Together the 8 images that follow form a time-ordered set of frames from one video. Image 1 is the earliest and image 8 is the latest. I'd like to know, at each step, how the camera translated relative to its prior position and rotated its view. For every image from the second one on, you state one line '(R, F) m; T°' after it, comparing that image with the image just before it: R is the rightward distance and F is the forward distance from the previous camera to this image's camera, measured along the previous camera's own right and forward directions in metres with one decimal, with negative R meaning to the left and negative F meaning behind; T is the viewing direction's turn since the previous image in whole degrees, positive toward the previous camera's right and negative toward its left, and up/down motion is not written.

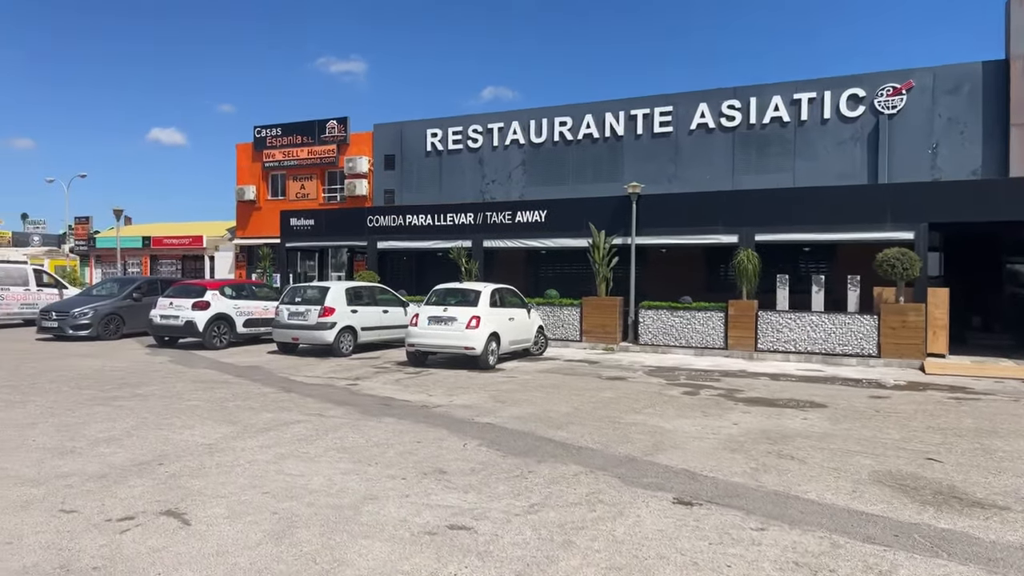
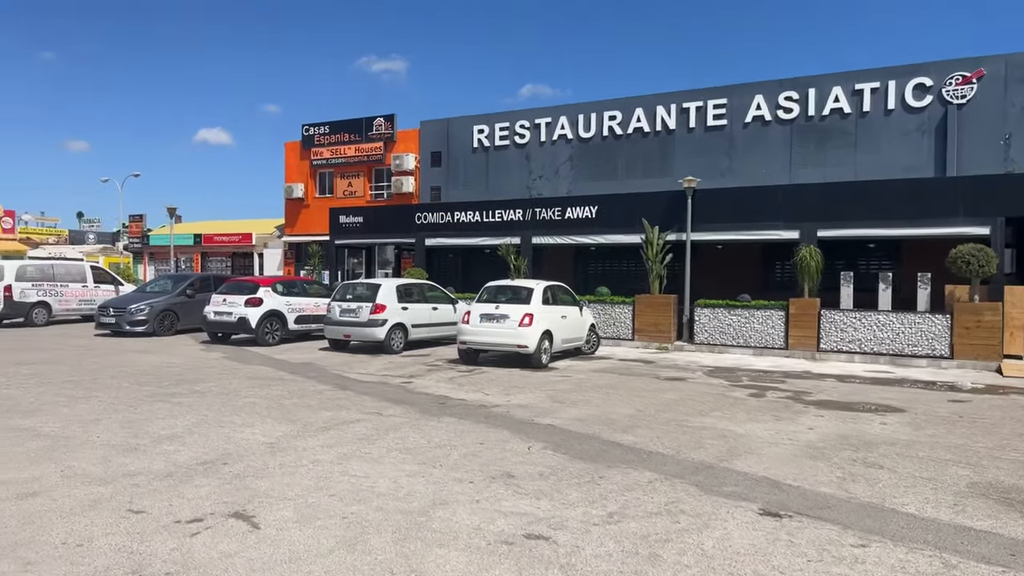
(-0.3, +0.2) m; -3°
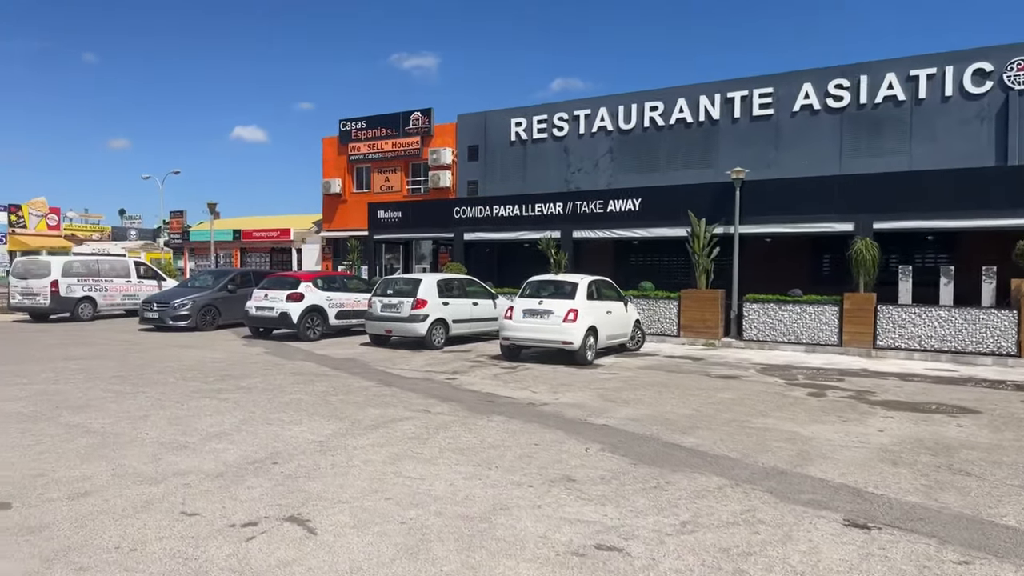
(-0.2, +0.3) m; -3°
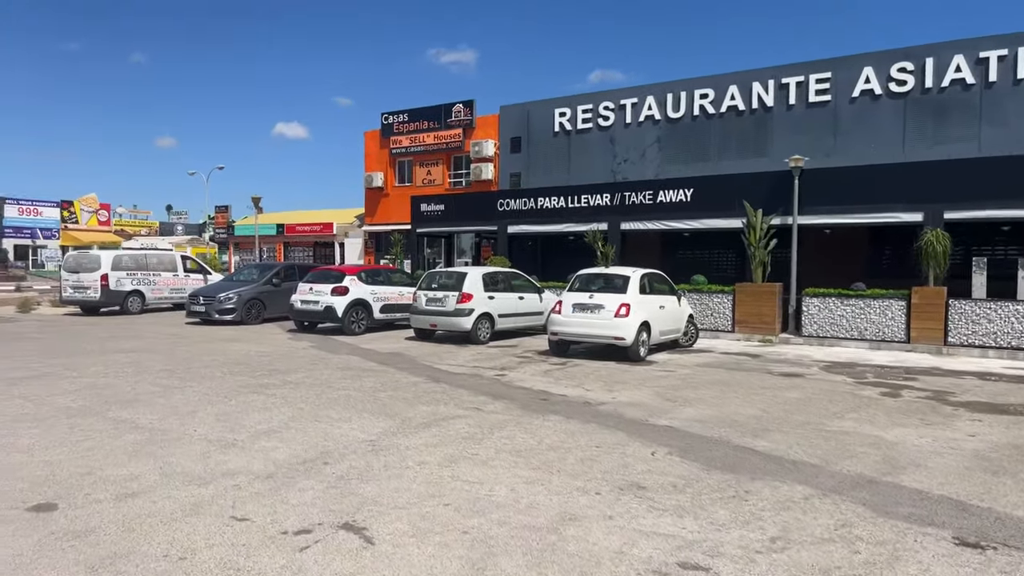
(-0.2, +0.4) m; -3°
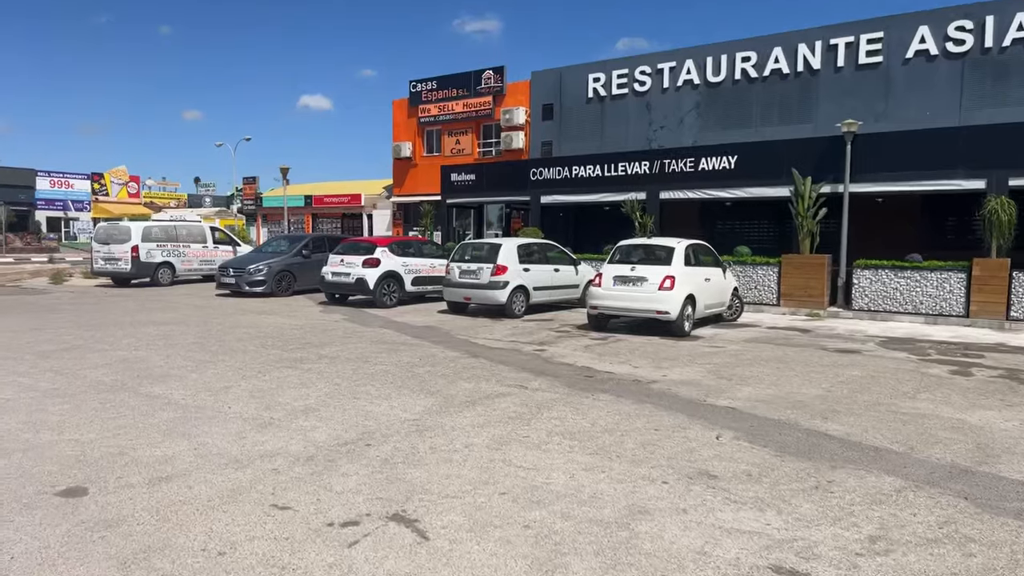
(-0.2, +0.5) m; -2°
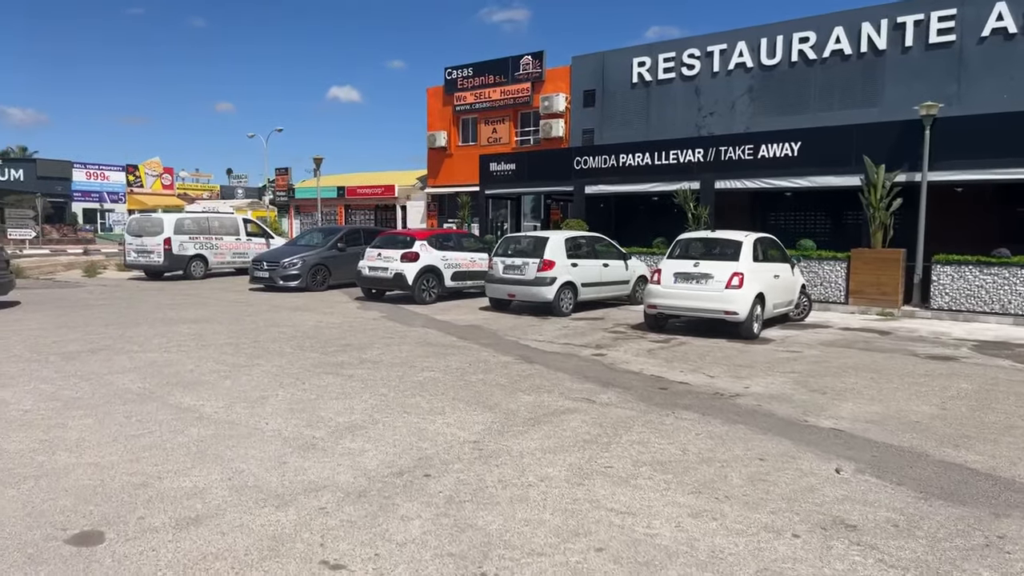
(-0.4, +0.8) m; -2°
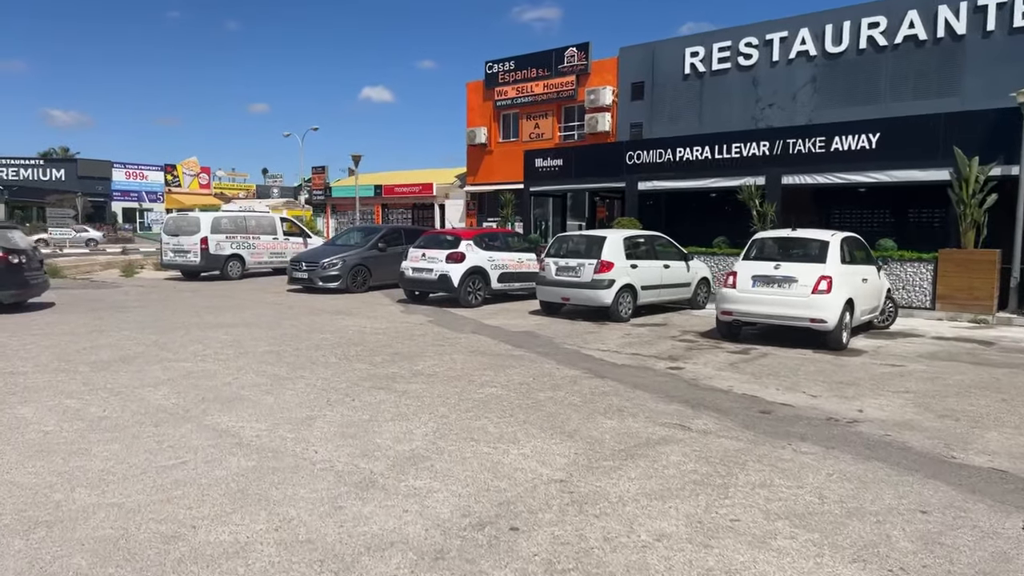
(-0.4, +0.9) m; -2°
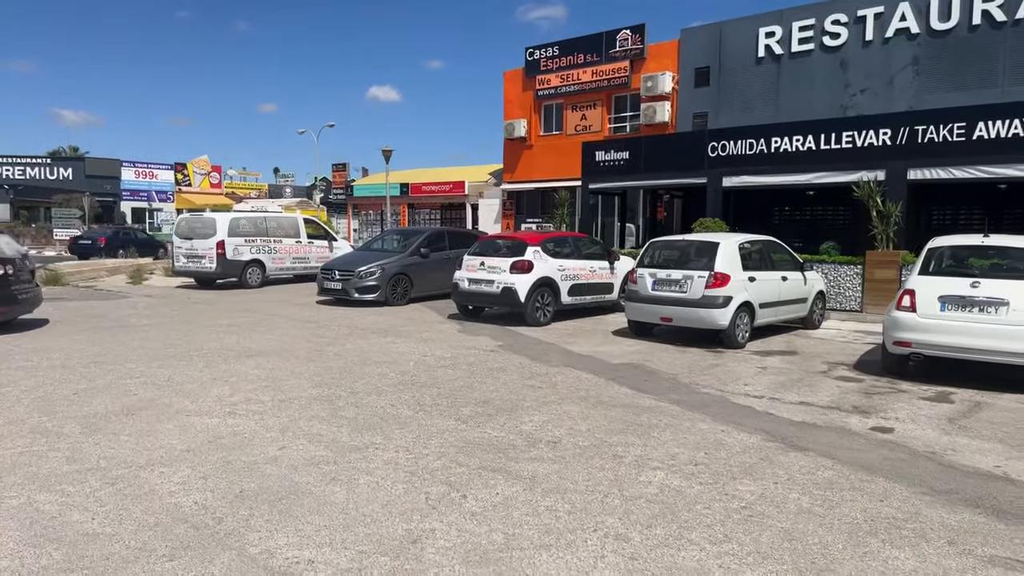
(-1.2, +2.2) m; -1°
